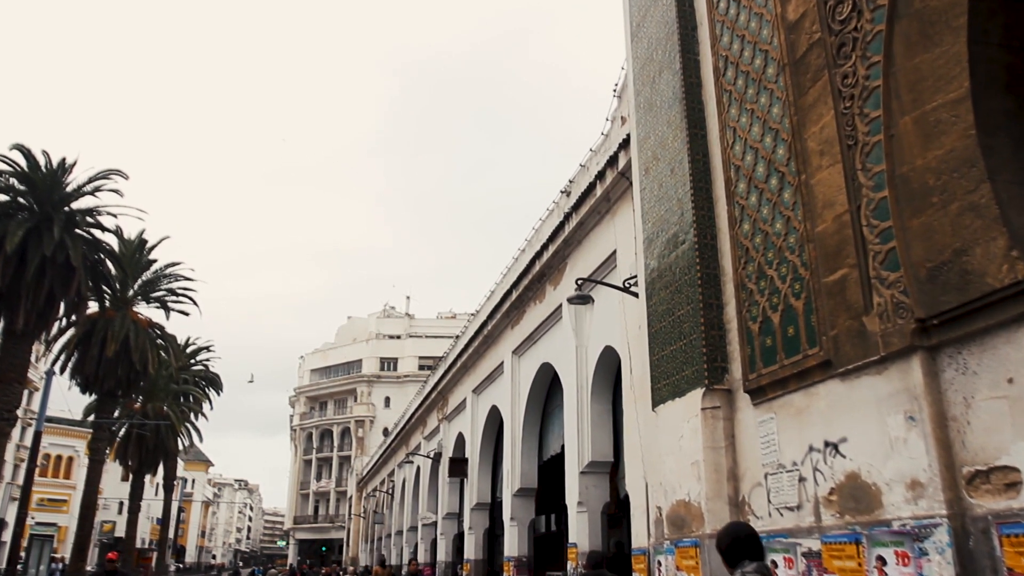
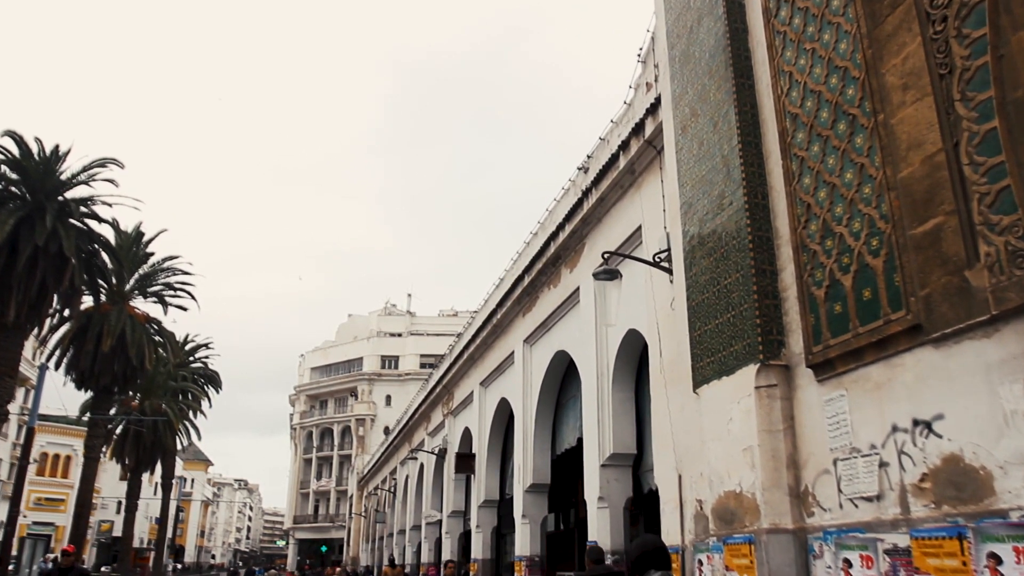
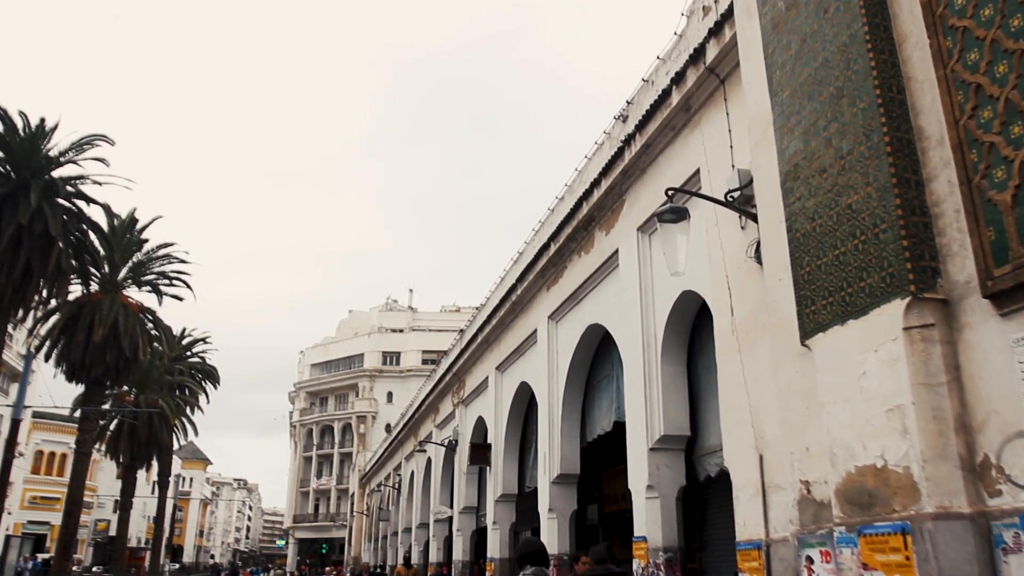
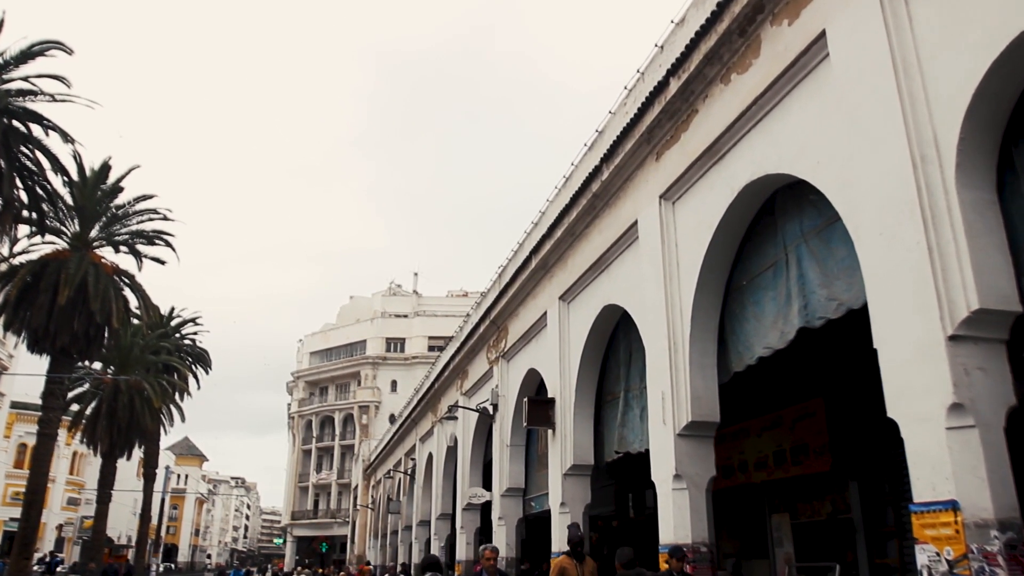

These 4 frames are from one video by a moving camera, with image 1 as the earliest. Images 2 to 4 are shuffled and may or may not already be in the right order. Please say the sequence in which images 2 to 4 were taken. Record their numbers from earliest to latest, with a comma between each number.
2, 3, 4
